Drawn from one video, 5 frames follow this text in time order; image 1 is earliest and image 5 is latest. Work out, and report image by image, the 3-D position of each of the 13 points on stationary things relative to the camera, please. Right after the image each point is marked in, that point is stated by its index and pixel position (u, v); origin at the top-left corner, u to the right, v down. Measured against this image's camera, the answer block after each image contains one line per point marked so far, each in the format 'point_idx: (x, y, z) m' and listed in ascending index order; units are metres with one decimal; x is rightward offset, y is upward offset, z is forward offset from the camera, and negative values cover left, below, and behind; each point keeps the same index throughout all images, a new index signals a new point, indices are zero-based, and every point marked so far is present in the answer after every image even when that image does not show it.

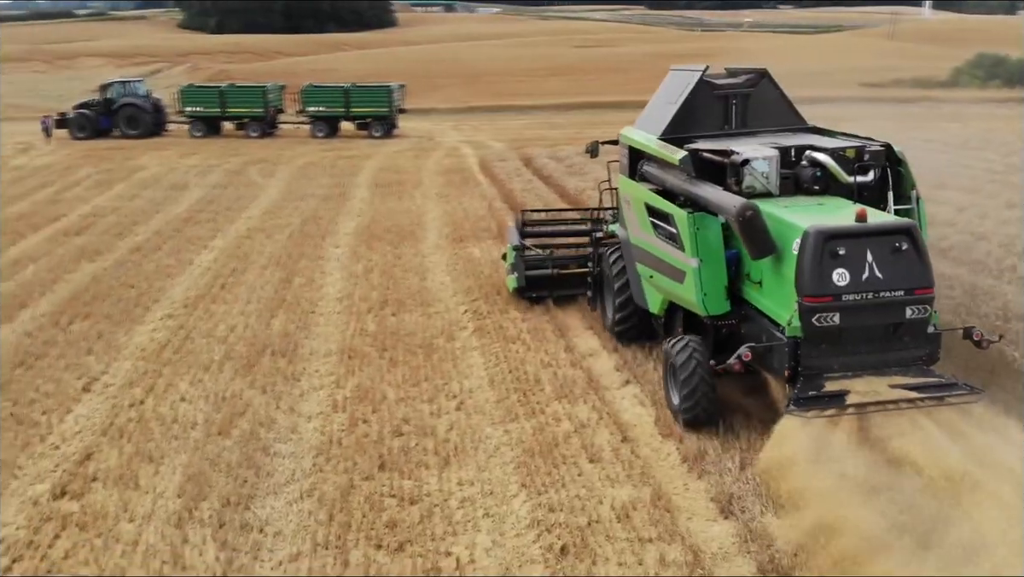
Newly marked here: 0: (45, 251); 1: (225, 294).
0: (-6.0, +0.5, +12.2) m
1: (-3.0, 0.0, +10.0) m
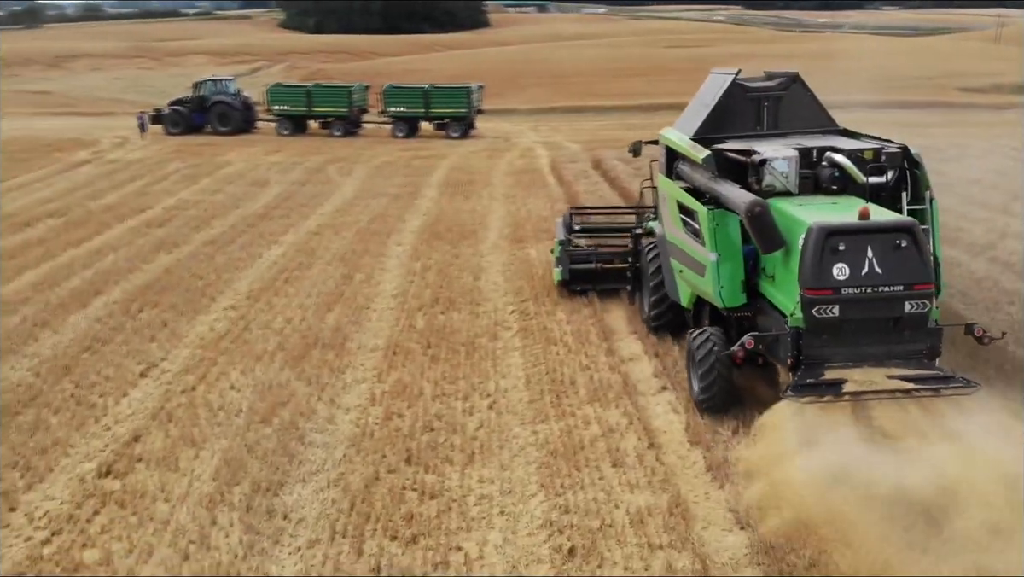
0: (-5.2, +0.7, +12.8) m
1: (-2.4, +0.1, +10.4) m
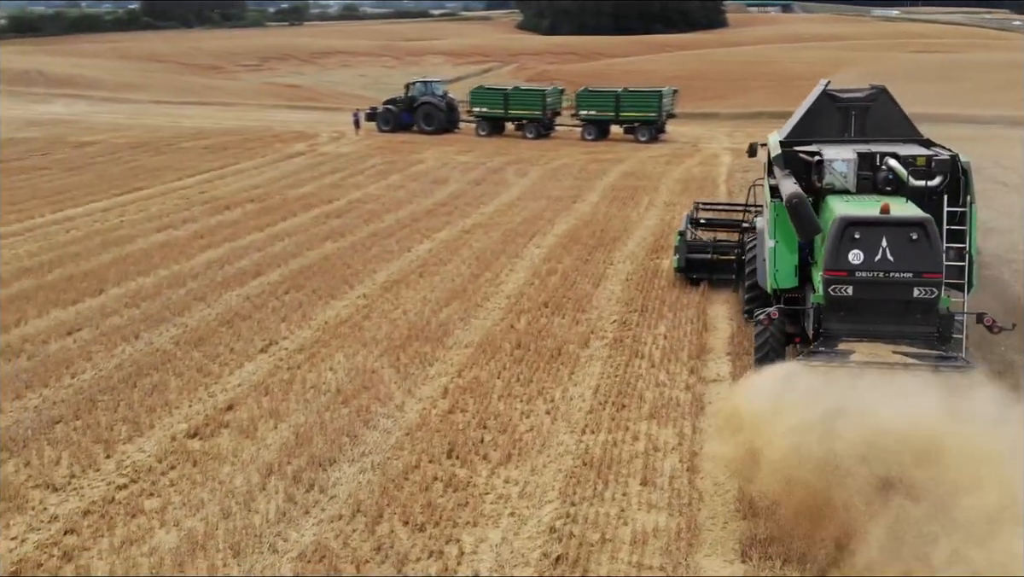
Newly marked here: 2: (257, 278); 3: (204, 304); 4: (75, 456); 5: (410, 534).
0: (-3.1, +1.0, +14.0) m
1: (-1.0, +0.2, +11.0) m
2: (-3.0, +0.1, +11.0) m
3: (-3.3, -0.2, +9.9) m
4: (-3.0, -1.1, +6.4) m
5: (-0.6, -1.4, +5.4) m
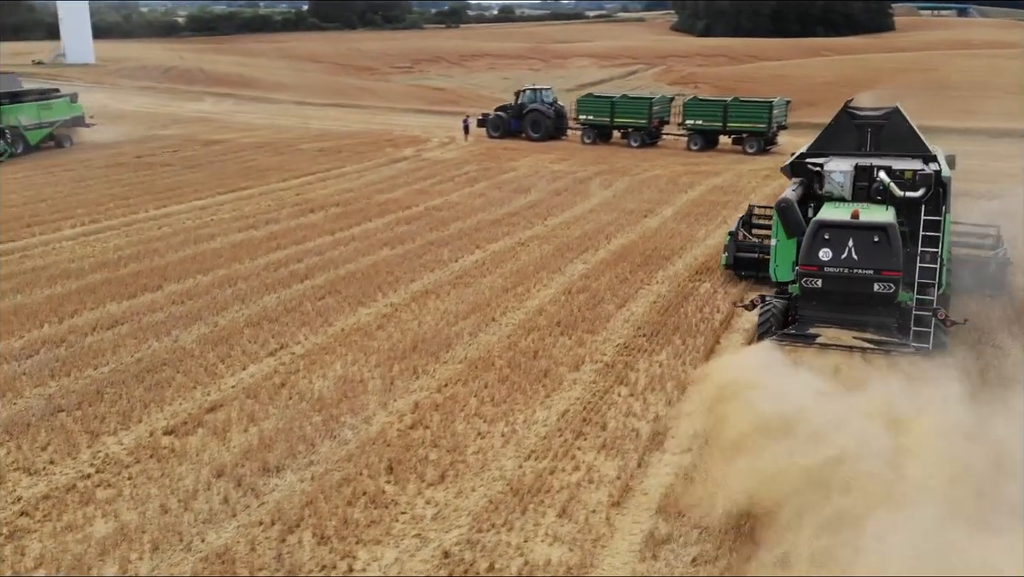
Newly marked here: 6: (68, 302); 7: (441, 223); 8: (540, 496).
0: (-2.2, +0.9, +14.5) m
1: (-0.6, 0.0, +11.2) m
2: (-2.6, +0.1, +11.5) m
3: (-3.0, -0.2, +10.5) m
4: (-3.4, -1.2, +7.0) m
5: (-1.2, -1.5, +5.7) m
6: (-5.0, -0.1, +10.4) m
7: (-1.1, +1.0, +14.9) m
8: (+0.2, -1.4, +6.2) m
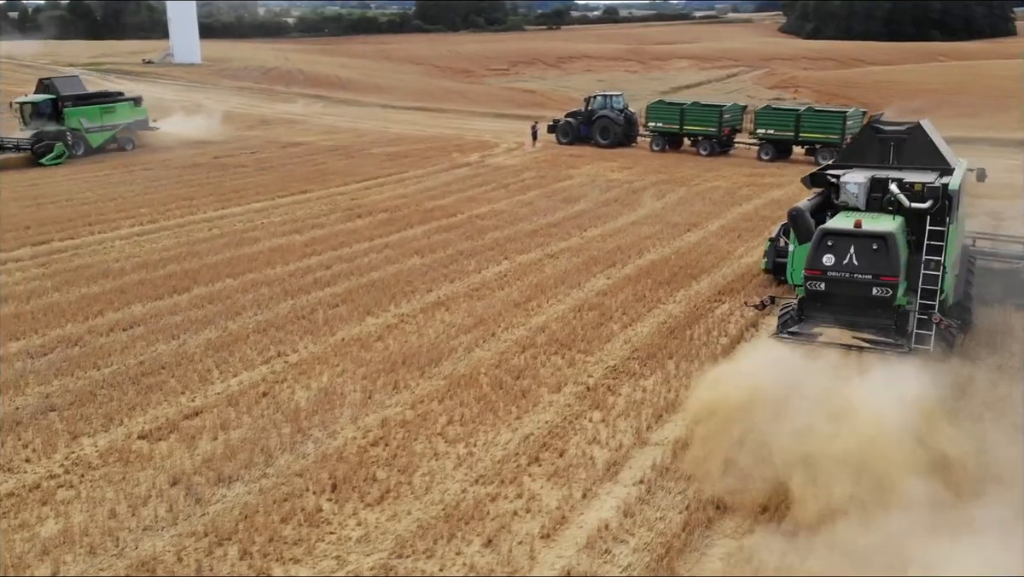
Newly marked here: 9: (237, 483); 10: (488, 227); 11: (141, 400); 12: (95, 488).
0: (-1.6, +0.8, +14.7) m
1: (-0.5, -0.1, +11.2) m
2: (-2.4, 0.0, +11.7) m
3: (-2.9, -0.2, +10.8) m
4: (-3.7, -1.2, +7.4) m
5: (-1.7, -1.7, +5.8) m
6: (-4.9, -0.1, +10.9) m
7: (-0.5, +0.9, +14.9) m
8: (-0.3, -1.5, +6.1) m
9: (-1.9, -1.4, +6.8) m
10: (-0.4, +1.0, +15.1) m
11: (-3.2, -1.0, +8.2) m
12: (-3.0, -1.4, +6.7) m
